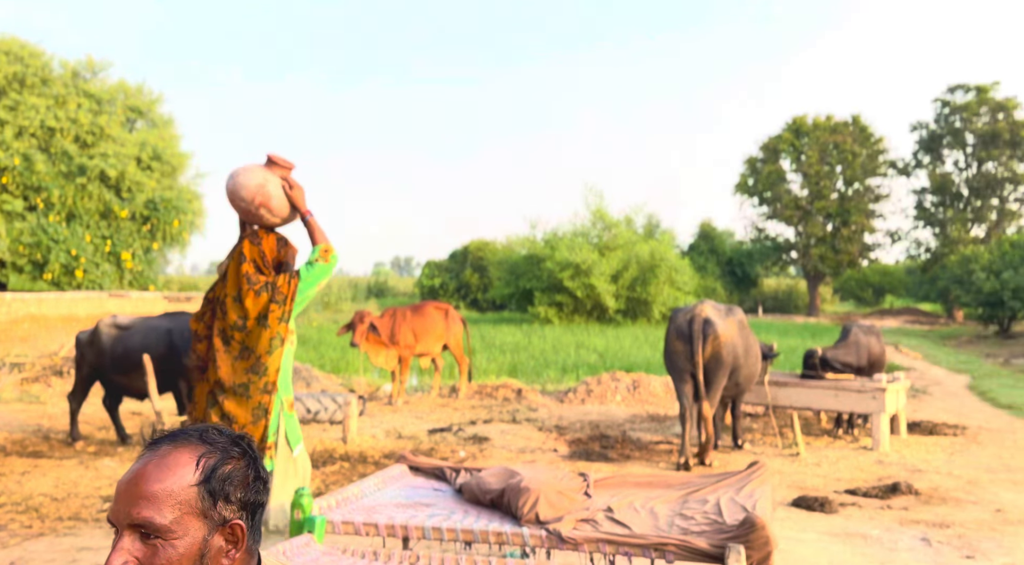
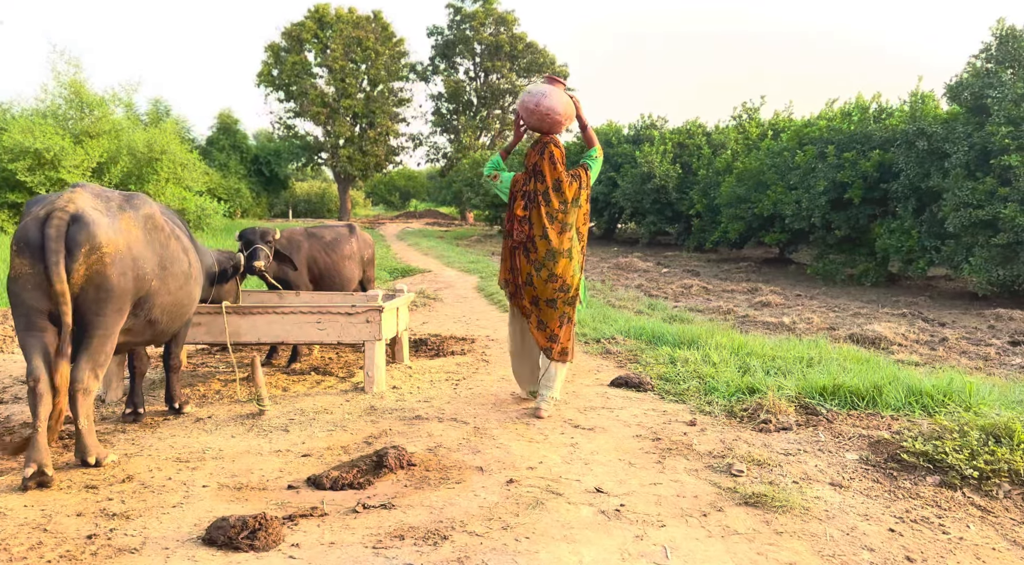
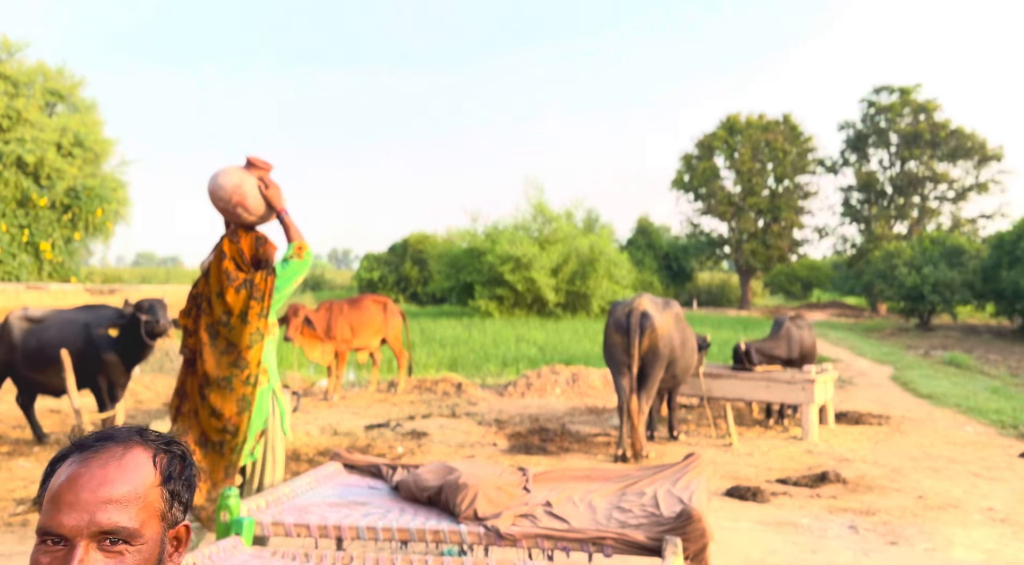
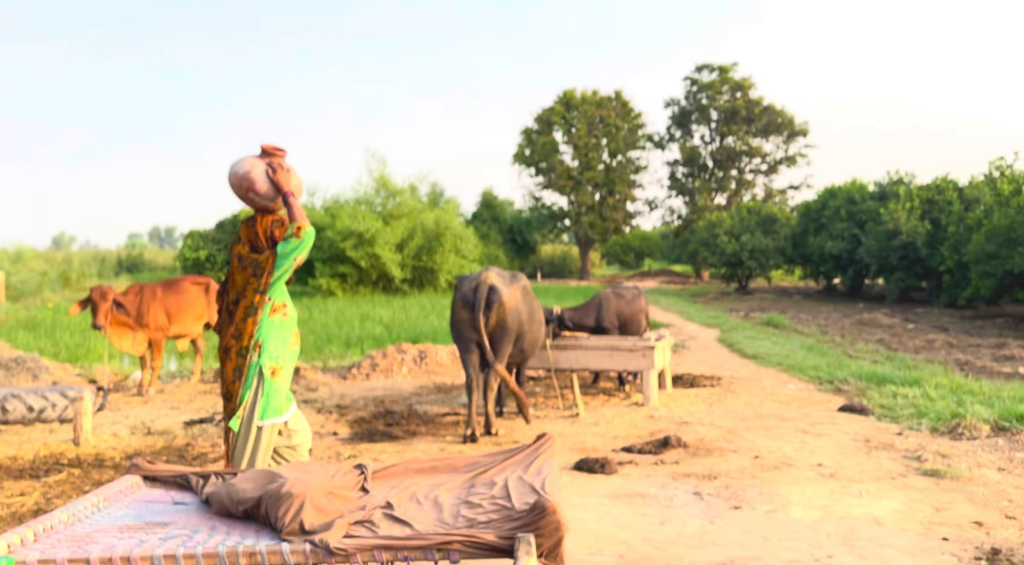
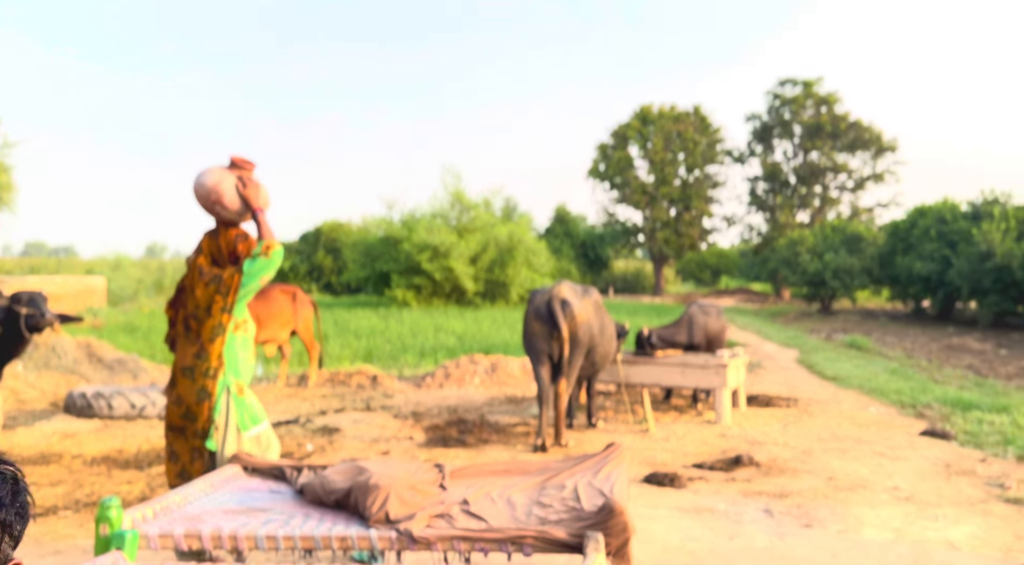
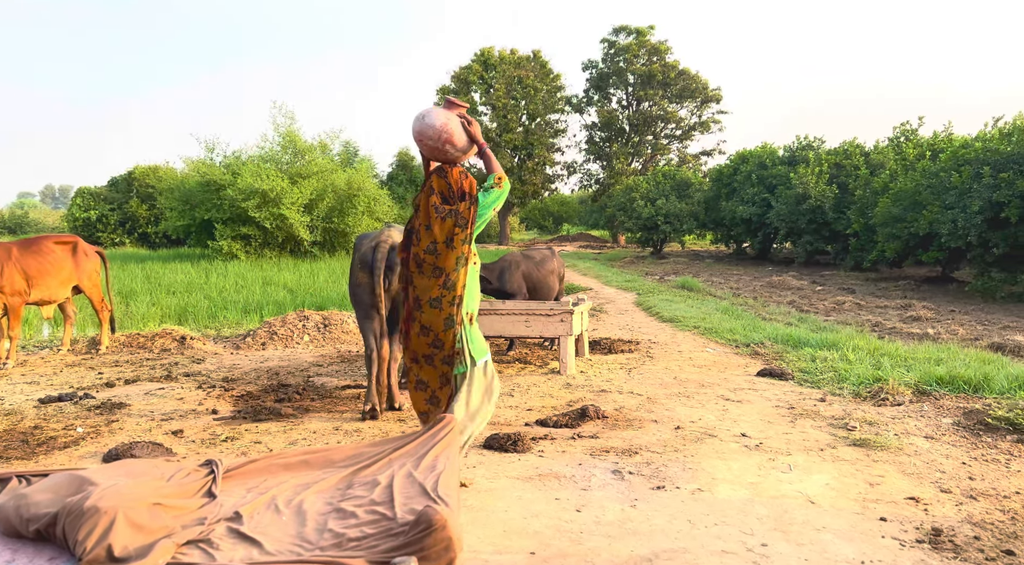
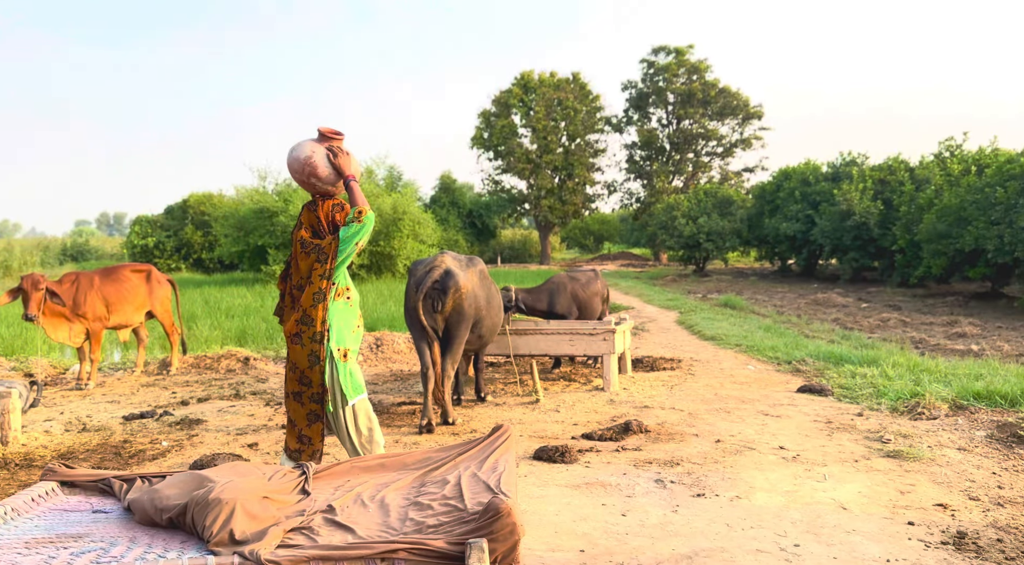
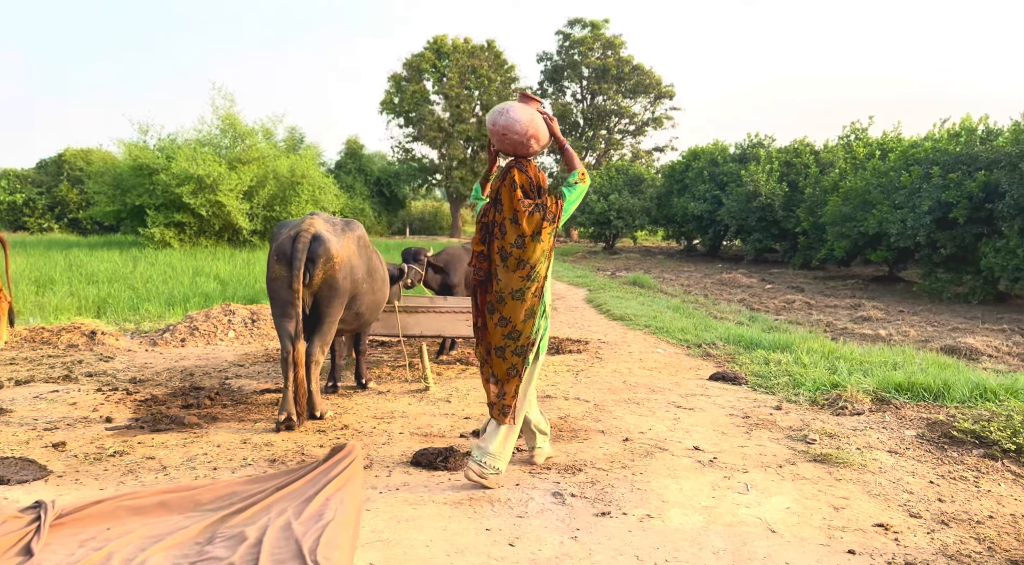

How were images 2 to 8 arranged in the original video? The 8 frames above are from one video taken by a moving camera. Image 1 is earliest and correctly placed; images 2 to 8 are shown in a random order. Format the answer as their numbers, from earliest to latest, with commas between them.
3, 5, 4, 7, 6, 8, 2
